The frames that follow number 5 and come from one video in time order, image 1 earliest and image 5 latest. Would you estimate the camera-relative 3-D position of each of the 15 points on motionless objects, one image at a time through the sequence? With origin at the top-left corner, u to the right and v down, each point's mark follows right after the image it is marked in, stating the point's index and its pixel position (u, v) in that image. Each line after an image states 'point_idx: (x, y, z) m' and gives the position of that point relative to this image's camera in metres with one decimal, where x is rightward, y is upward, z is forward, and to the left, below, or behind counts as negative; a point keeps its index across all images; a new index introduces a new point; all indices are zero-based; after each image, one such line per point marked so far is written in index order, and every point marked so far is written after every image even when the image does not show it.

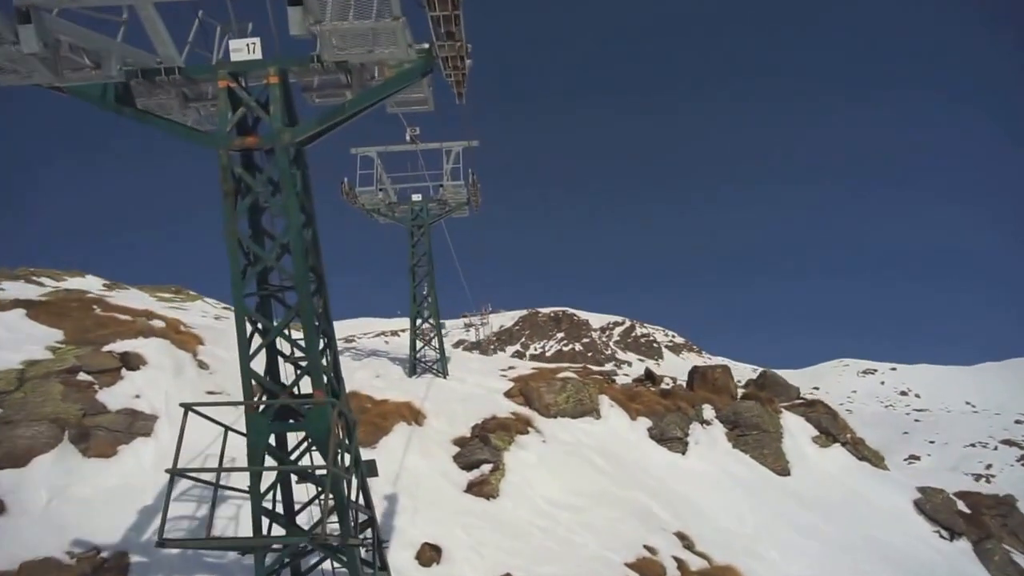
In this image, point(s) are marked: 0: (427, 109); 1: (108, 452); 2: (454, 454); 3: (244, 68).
0: (-1.6, +3.3, +11.9) m
1: (-9.6, -3.9, +15.4) m
2: (-1.7, -5.0, +19.5) m
3: (-3.7, +3.0, +8.8) m
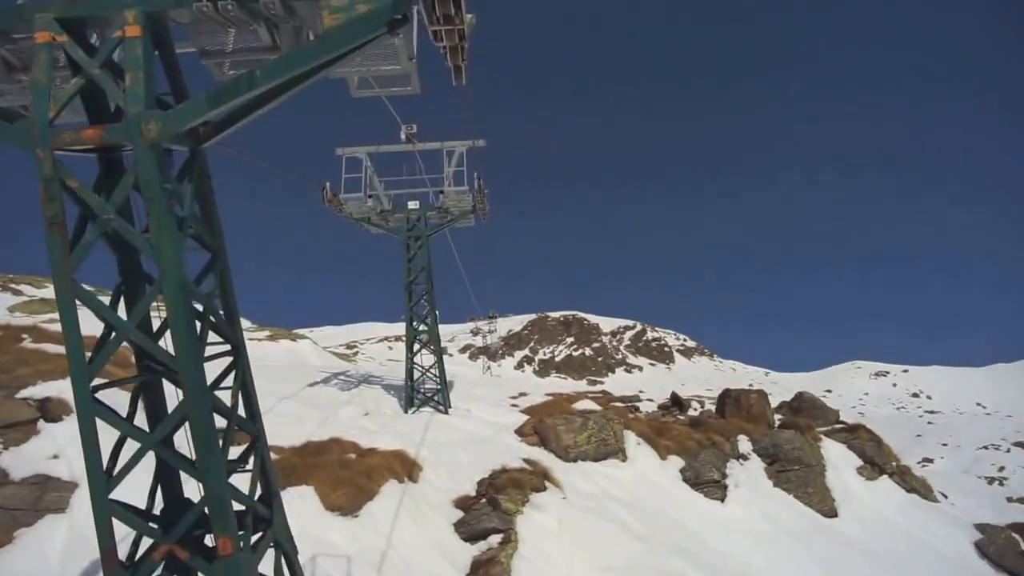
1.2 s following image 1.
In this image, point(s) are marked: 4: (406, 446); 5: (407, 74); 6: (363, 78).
0: (-1.4, +2.6, +8.4) m
1: (-9.3, -4.6, +12.0) m
2: (-1.4, -5.8, +16.0) m
3: (-3.5, +2.3, +5.3) m
4: (-3.2, -4.8, +19.5) m
5: (-1.4, +2.7, +8.2) m
6: (-2.0, +2.8, +8.7) m
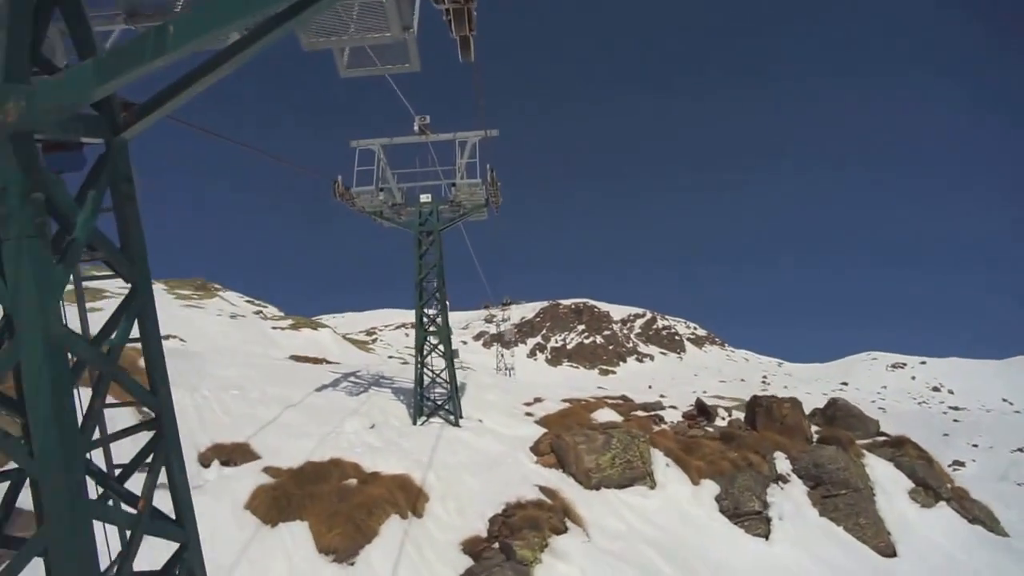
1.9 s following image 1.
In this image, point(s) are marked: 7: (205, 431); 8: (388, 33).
0: (-1.0, +2.1, +6.2) m
1: (-9.0, -4.9, +10.1) m
2: (-1.0, -6.0, +14.0) m
3: (-3.2, +1.8, +3.2) m
4: (-2.7, -4.9, +17.5) m
5: (-1.0, +2.2, +6.0) m
6: (-1.6, +2.4, +6.5) m
7: (-8.3, -3.8, +17.1) m
8: (-1.1, +2.3, +5.8) m
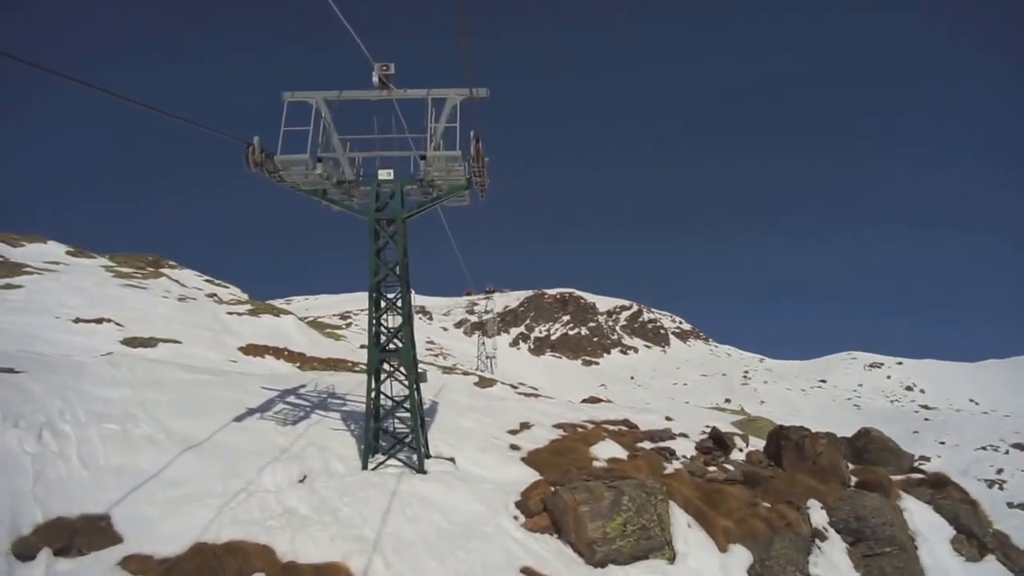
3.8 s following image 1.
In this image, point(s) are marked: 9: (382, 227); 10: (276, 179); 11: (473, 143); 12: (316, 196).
0: (-1.0, +1.7, +1.2) m
1: (-9.3, -5.1, +5.0) m
2: (-1.4, -6.3, +9.1) m
3: (-3.1, +1.3, -1.9) m
4: (-3.2, -5.1, +12.5) m
5: (-0.9, +1.7, +0.9) m
6: (-1.6, +1.9, +1.5) m
7: (-8.6, -3.9, +12.0) m
8: (-1.0, +1.8, +0.8) m
9: (-3.7, +1.8, +18.8) m
10: (-6.1, +2.9, +17.1) m
11: (-1.0, +3.7, +17.0) m
12: (-5.6, +2.6, +18.4) m
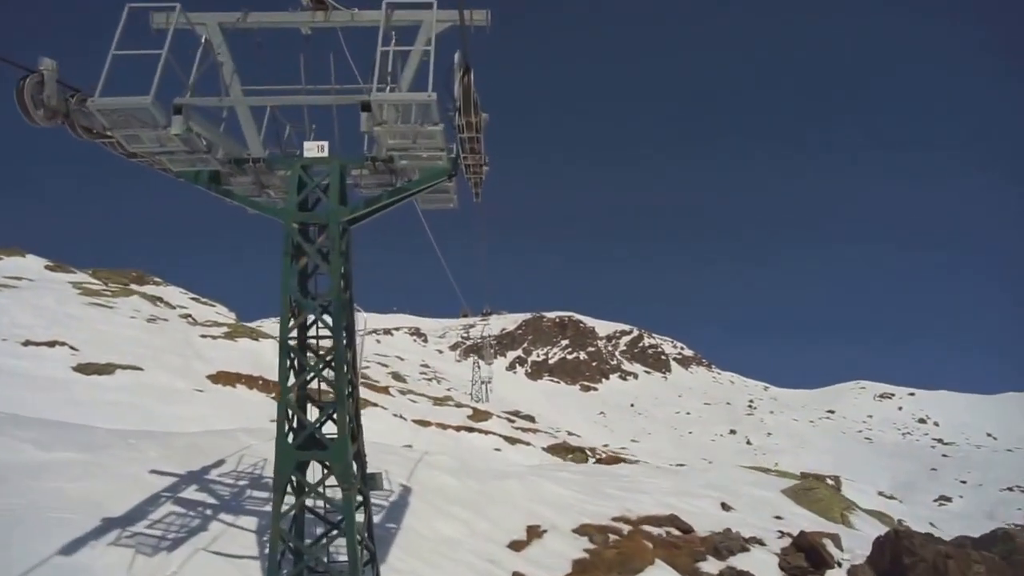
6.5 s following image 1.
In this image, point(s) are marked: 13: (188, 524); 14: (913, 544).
0: (-0.7, +1.3, -6.1) m
1: (-9.1, -5.4, -2.6) m
2: (-1.3, -6.9, +1.5) m
3: (-2.8, +1.1, -9.2) m
4: (-3.0, -5.8, +5.0) m
5: (-0.7, +1.4, -6.4) m
6: (-1.3, +1.6, -5.8) m
7: (-8.5, -4.4, +4.5) m
8: (-0.8, +1.5, -6.5) m
9: (-3.5, +0.9, +11.4) m
10: (-5.9, +2.1, +9.8) m
11: (-0.7, +2.8, +9.7) m
12: (-5.3, +1.7, +11.1) m
13: (-7.0, -4.9, +14.0) m
14: (+10.6, -6.7, +17.3) m
